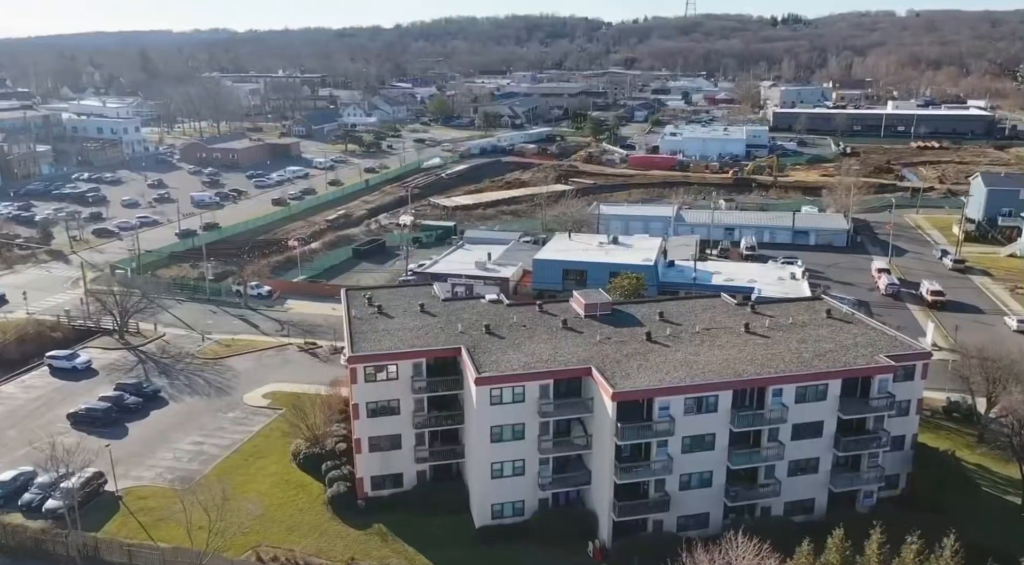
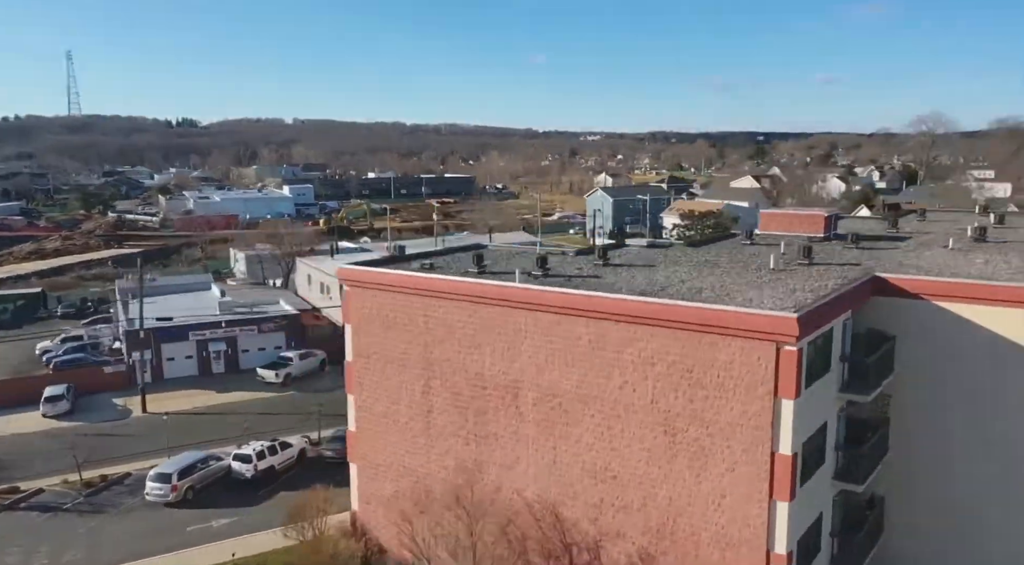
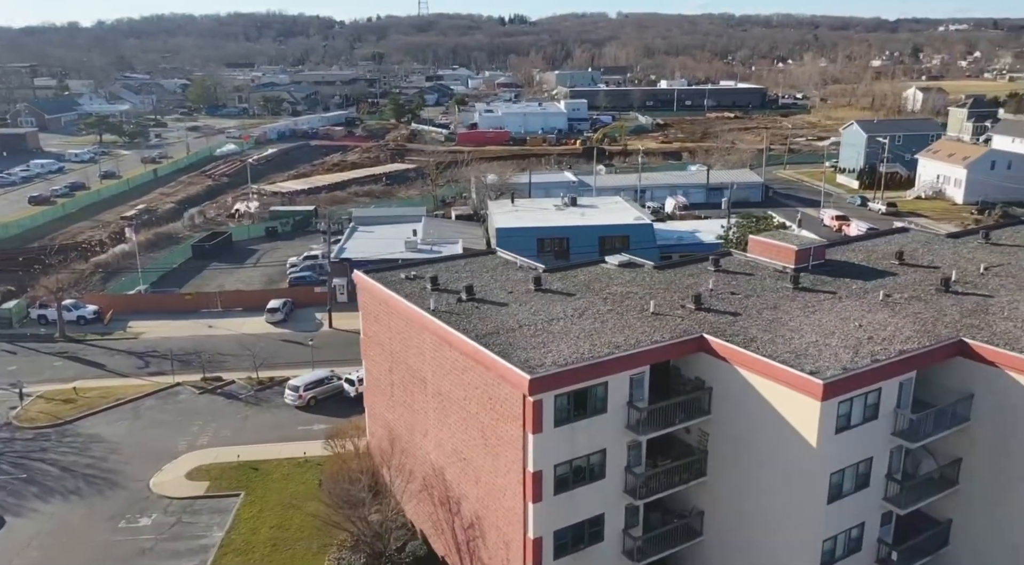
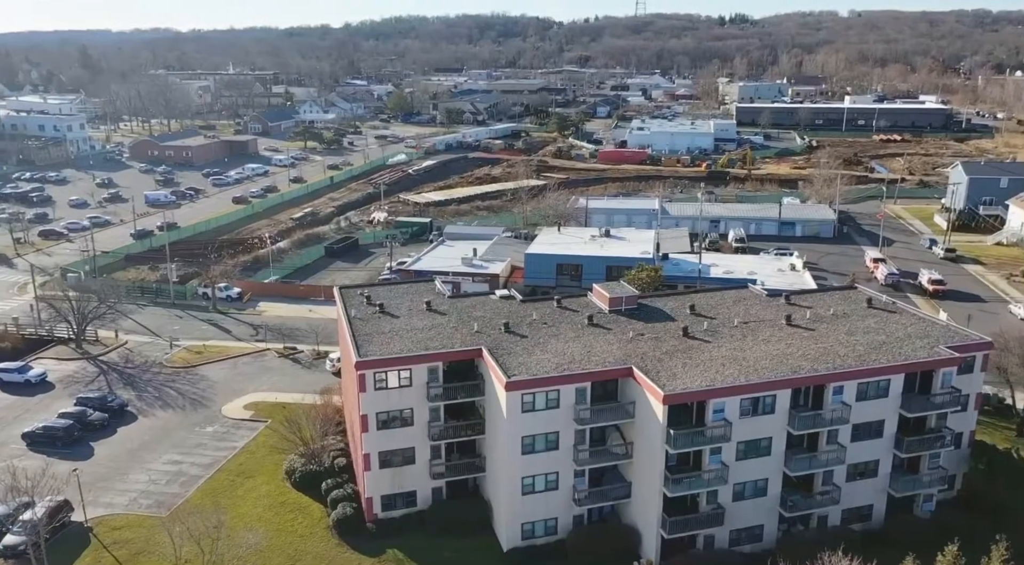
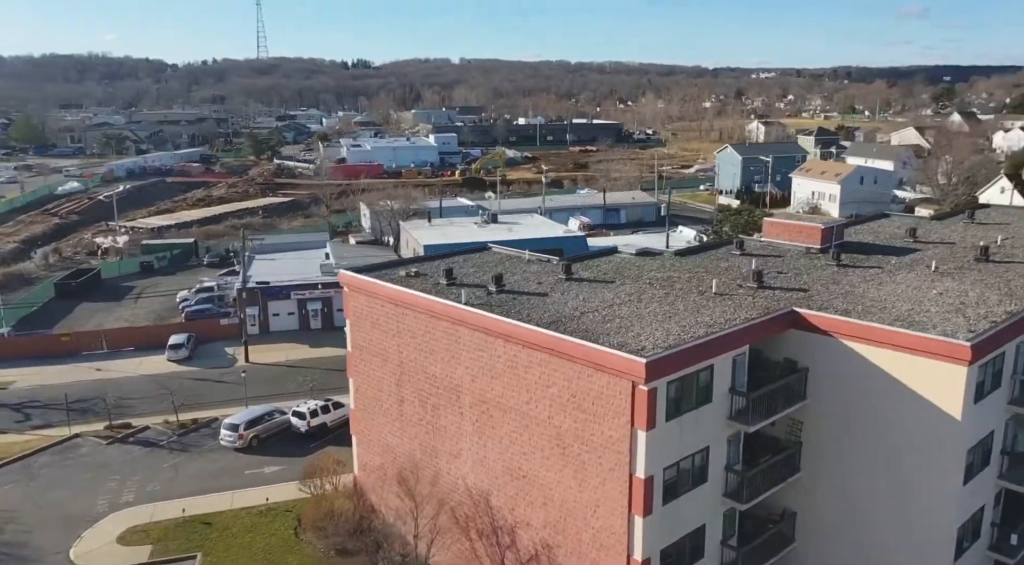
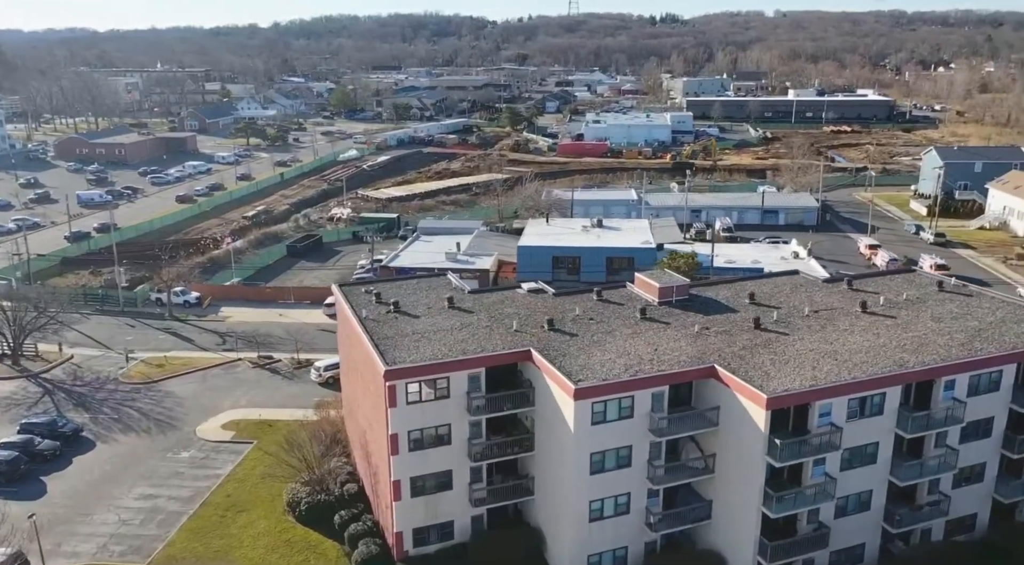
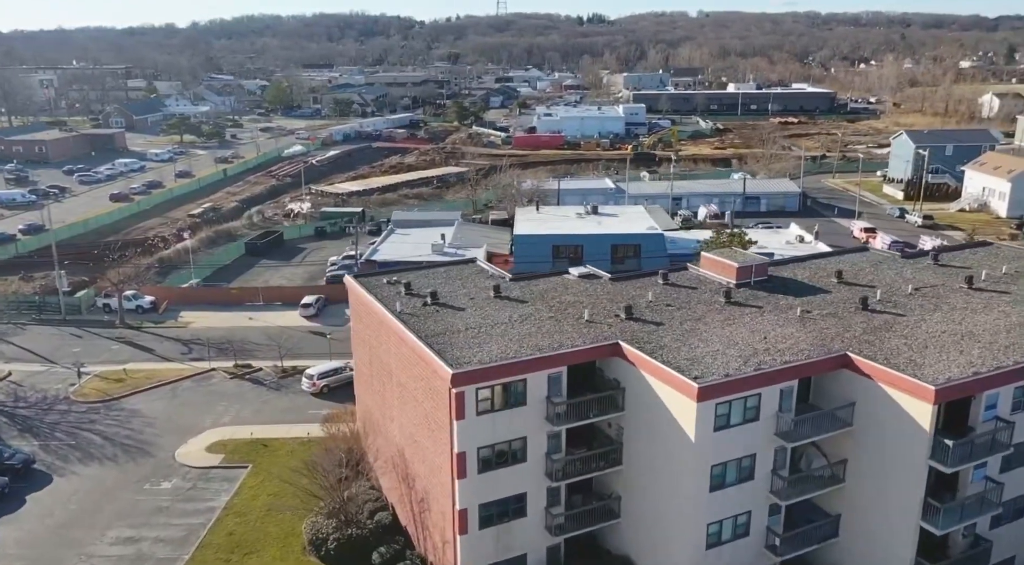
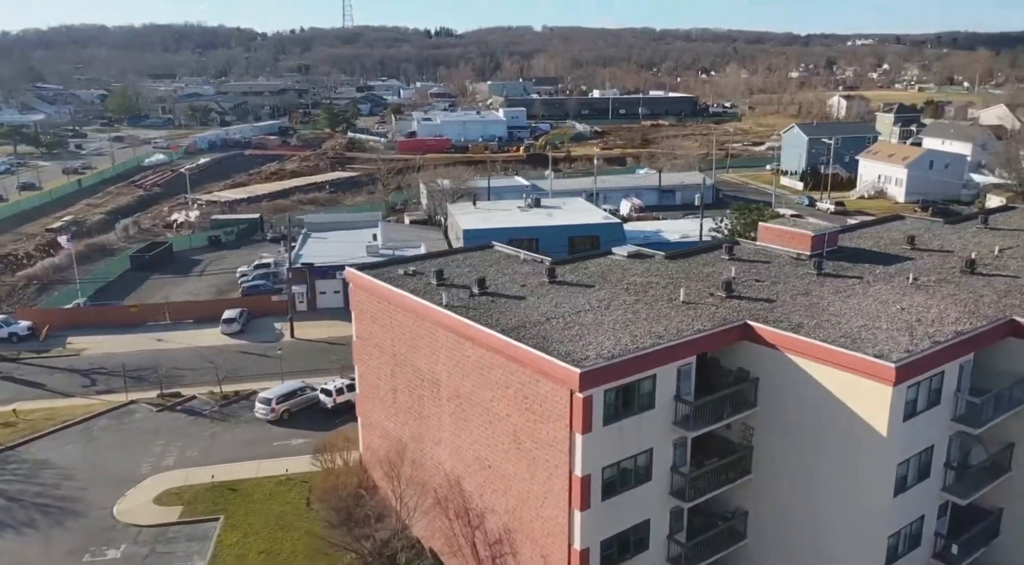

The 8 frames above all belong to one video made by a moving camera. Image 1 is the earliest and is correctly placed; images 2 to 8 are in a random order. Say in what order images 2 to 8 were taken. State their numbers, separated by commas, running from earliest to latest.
4, 6, 7, 3, 8, 5, 2
